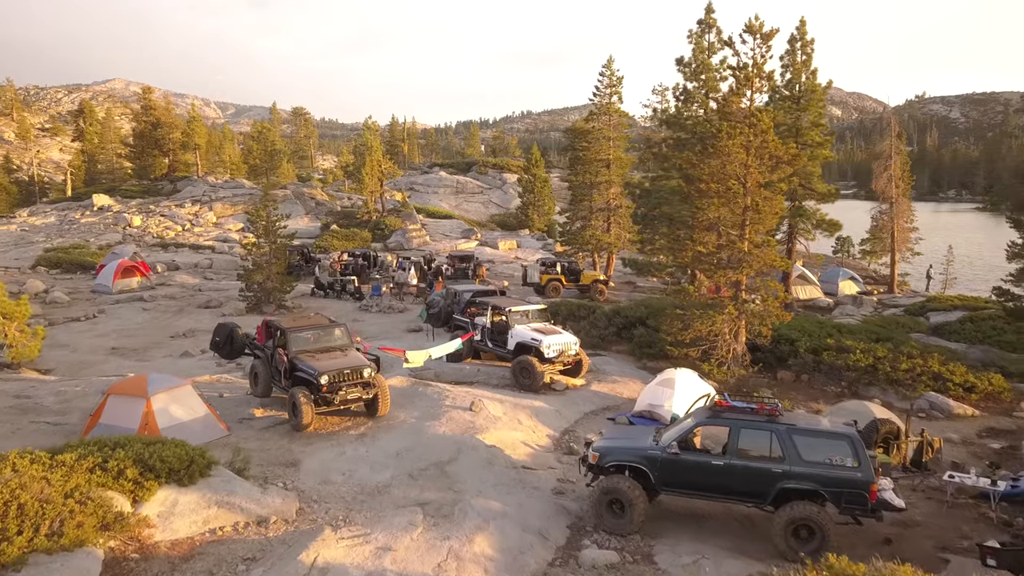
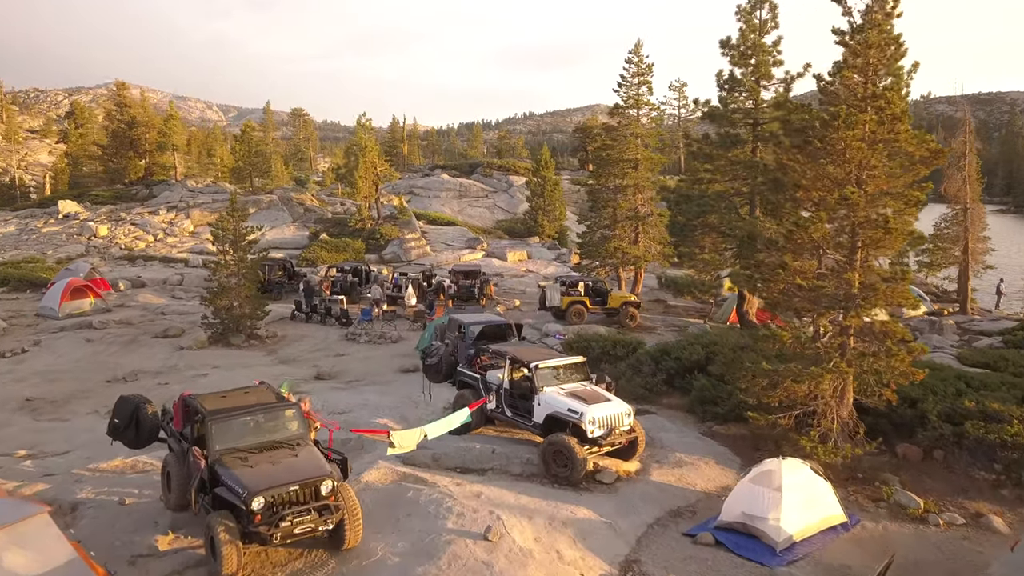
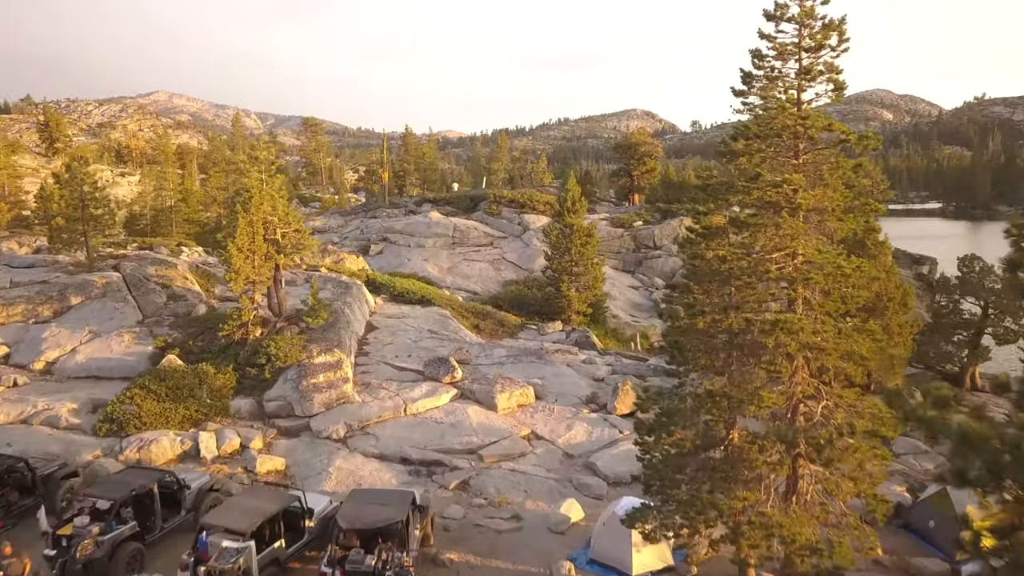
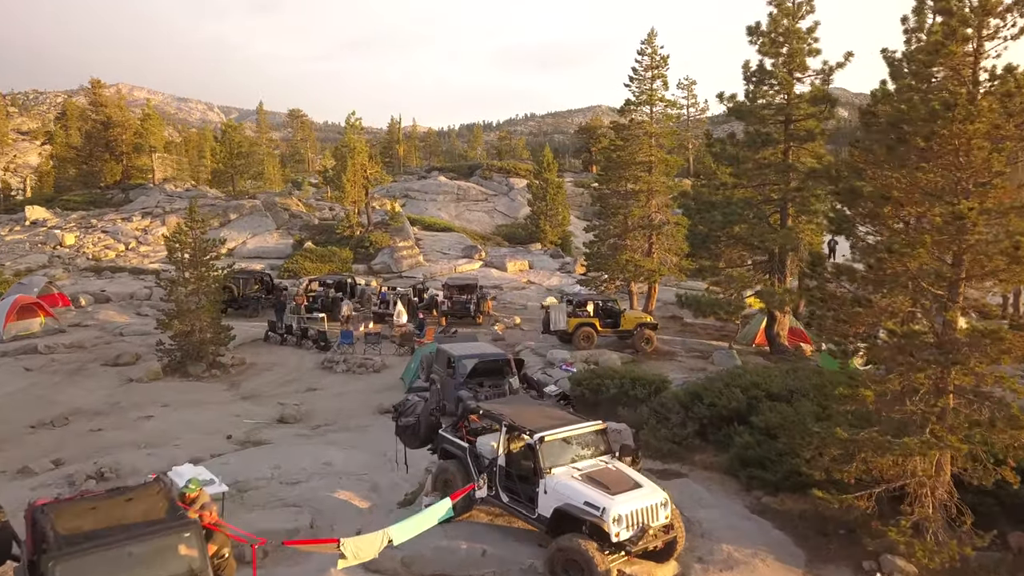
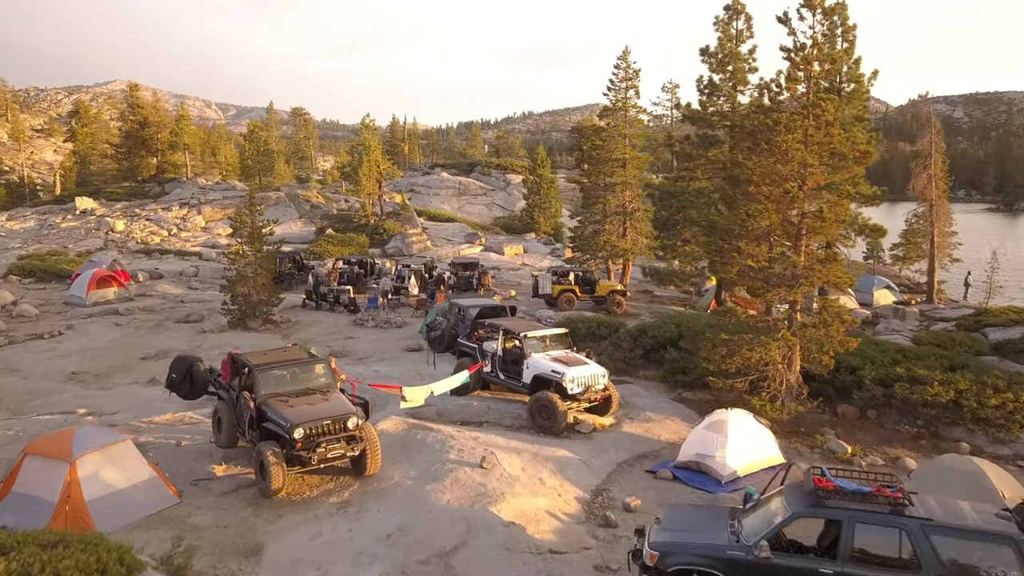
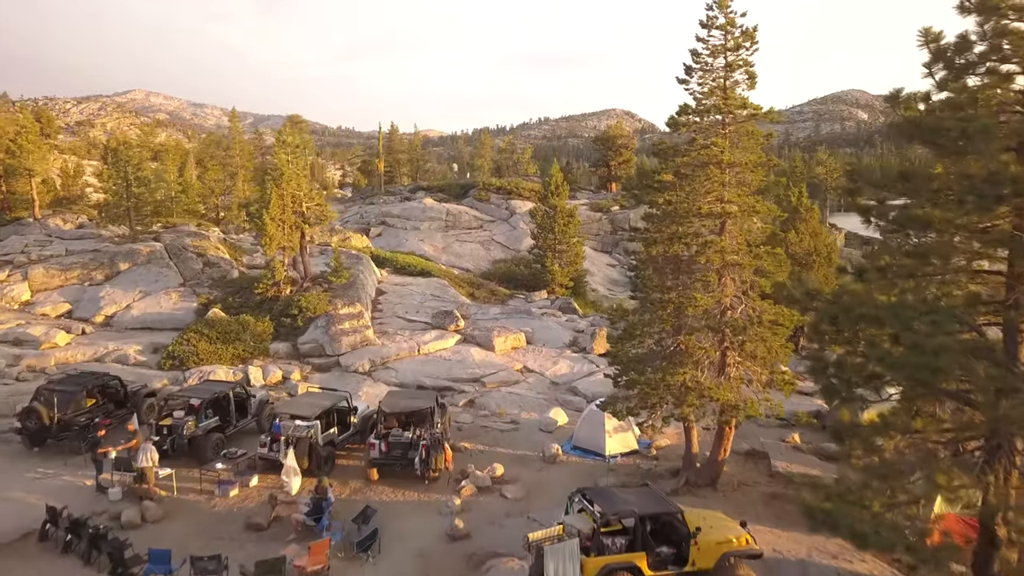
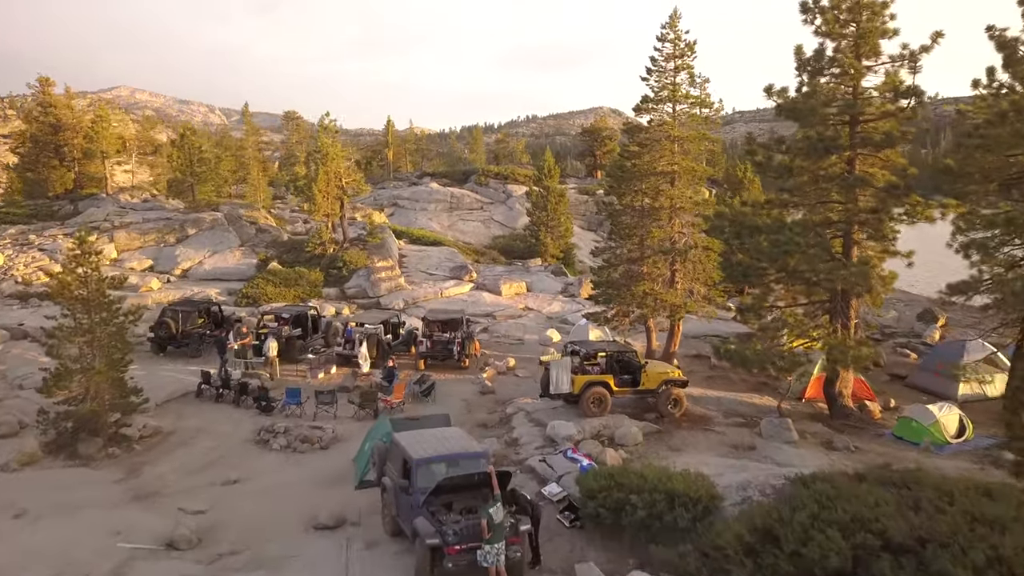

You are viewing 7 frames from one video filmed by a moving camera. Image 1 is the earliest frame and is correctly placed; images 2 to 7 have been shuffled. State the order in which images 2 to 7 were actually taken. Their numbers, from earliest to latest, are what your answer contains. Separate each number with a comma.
5, 2, 4, 7, 6, 3
